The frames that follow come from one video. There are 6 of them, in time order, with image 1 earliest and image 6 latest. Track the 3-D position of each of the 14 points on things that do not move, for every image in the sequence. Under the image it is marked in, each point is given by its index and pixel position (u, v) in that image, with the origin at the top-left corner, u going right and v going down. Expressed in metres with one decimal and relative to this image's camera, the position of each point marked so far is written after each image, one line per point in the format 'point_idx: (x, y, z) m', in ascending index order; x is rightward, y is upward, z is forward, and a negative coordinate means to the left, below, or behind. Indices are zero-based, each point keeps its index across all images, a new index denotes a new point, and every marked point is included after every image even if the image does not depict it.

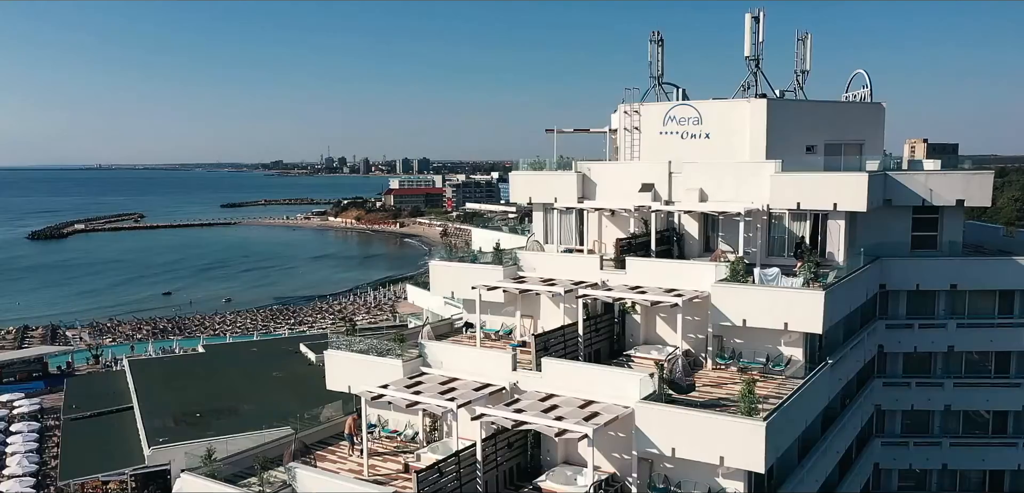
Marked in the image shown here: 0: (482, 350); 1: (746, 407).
0: (-0.6, -2.2, +14.9) m
1: (+3.9, -2.7, +11.7) m
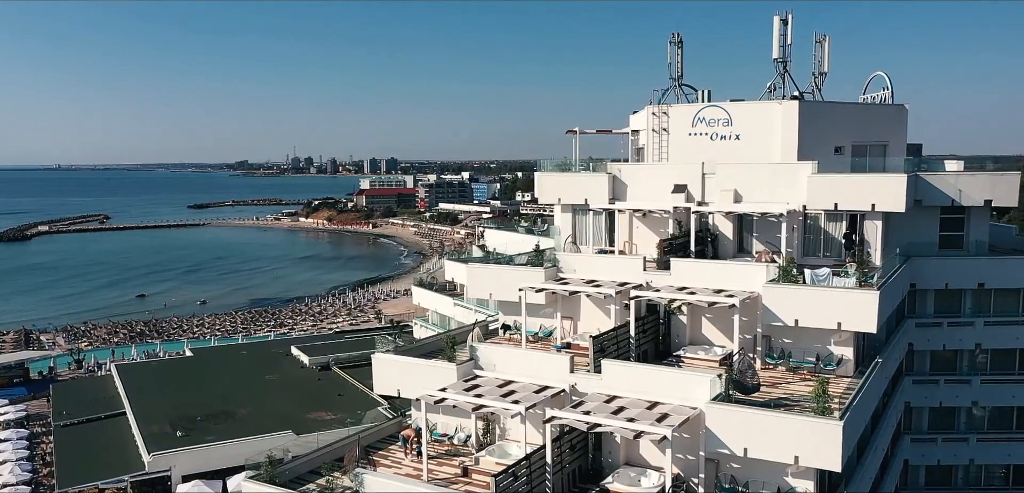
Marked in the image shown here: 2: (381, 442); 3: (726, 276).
0: (+0.5, -2.2, +14.8) m
1: (+5.1, -2.7, +11.8) m
2: (-3.0, -4.5, +16.2) m
3: (+5.1, -0.7, +16.5) m
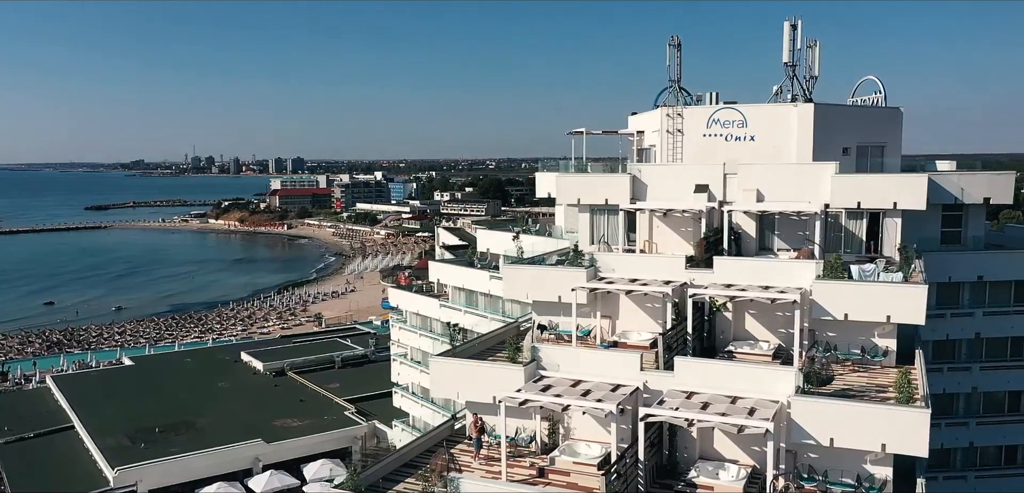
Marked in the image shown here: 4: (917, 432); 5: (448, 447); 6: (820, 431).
0: (+2.0, -2.2, +14.9) m
1: (+6.8, -2.6, +12.3) m
2: (-1.7, -4.5, +16.0) m
3: (+6.3, -0.6, +17.1) m
4: (+6.8, -3.1, +11.9) m
5: (-1.4, -4.5, +15.8) m
6: (+5.5, -3.3, +12.6) m
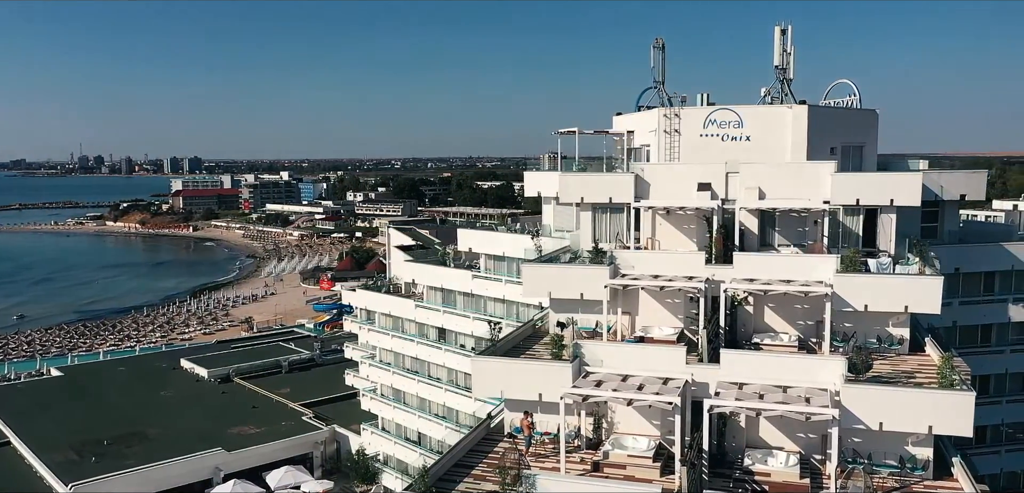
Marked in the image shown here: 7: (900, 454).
0: (+3.0, -2.2, +15.3) m
1: (+8.1, -2.5, +13.2) m
2: (-0.7, -4.5, +16.0) m
3: (+7.1, -0.5, +17.8) m
4: (+8.1, -3.0, +12.7) m
5: (-0.4, -4.5, +15.8) m
6: (+6.7, -3.2, +13.3) m
7: (+7.6, -4.0, +13.8) m
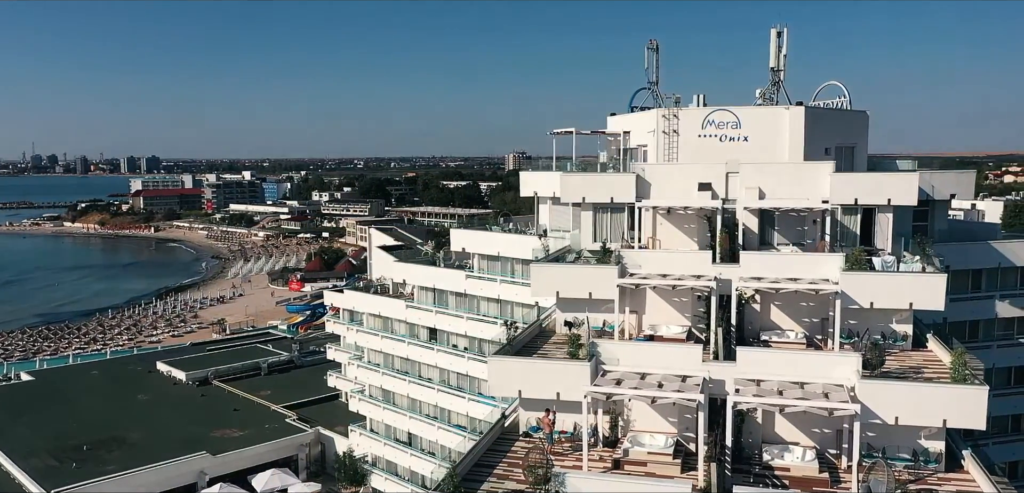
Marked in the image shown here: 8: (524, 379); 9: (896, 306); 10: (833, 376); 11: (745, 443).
0: (+3.4, -2.2, +15.5) m
1: (+8.5, -2.5, +13.5) m
2: (-0.3, -4.5, +16.0) m
3: (+7.4, -0.5, +18.2) m
4: (+8.6, -3.0, +13.1) m
5: (0.0, -4.5, +15.9) m
6: (+7.2, -3.2, +13.7) m
7: (+8.0, -4.0, +14.2) m
8: (+0.3, -2.9, +15.8) m
9: (+9.3, -1.4, +17.1) m
10: (+6.5, -2.7, +14.4) m
11: (+4.9, -4.2, +15.0) m
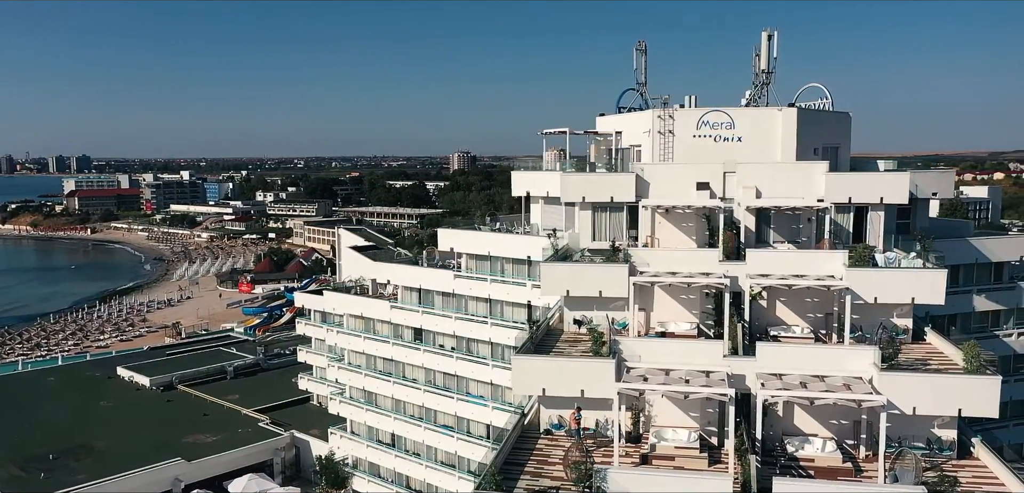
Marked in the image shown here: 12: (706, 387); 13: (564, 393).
0: (+3.9, -2.1, +15.8) m
1: (+9.2, -2.4, +14.2) m
2: (+0.2, -4.5, +16.1) m
3: (+7.8, -0.4, +18.7) m
4: (+9.3, -2.9, +13.8) m
5: (+0.5, -4.5, +16.0) m
6: (+7.9, -3.1, +14.2) m
7: (+8.7, -4.0, +14.8) m
8: (+0.8, -2.9, +16.0) m
9: (+9.7, -1.4, +17.8) m
10: (+7.1, -2.6, +15.0) m
11: (+5.5, -4.1, +15.4) m
12: (+3.8, -2.9, +14.4) m
13: (+1.1, -3.3, +15.9) m
